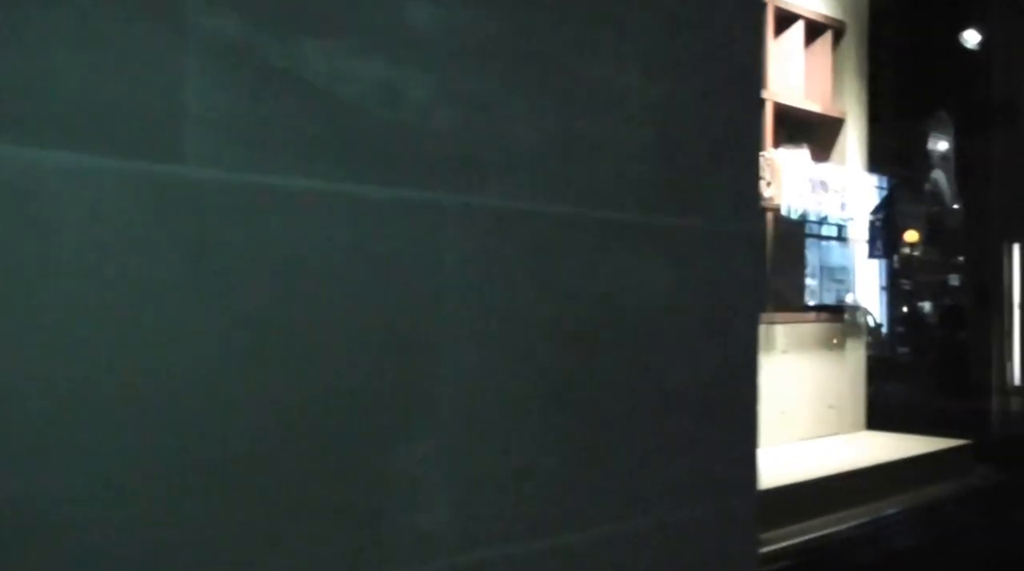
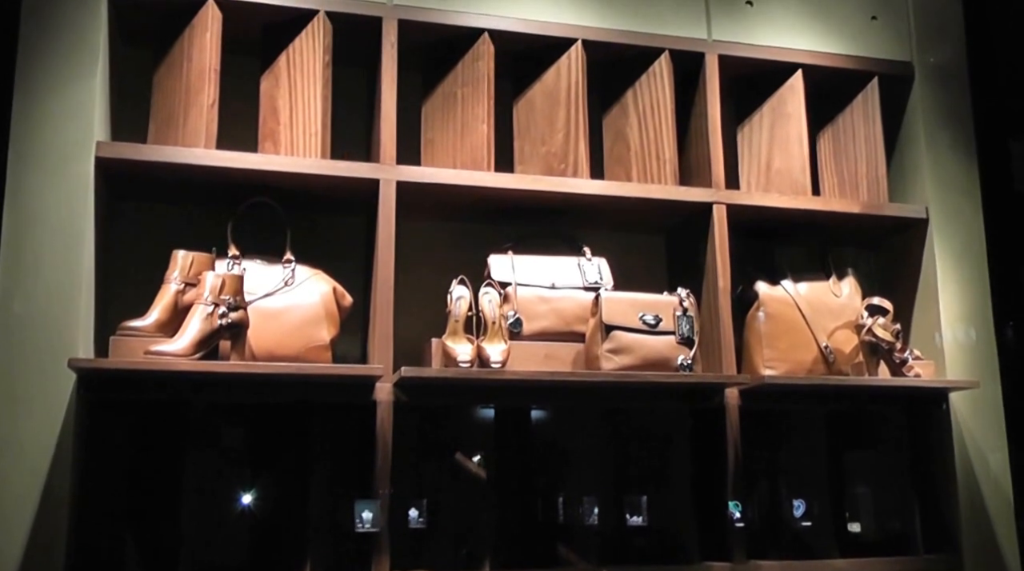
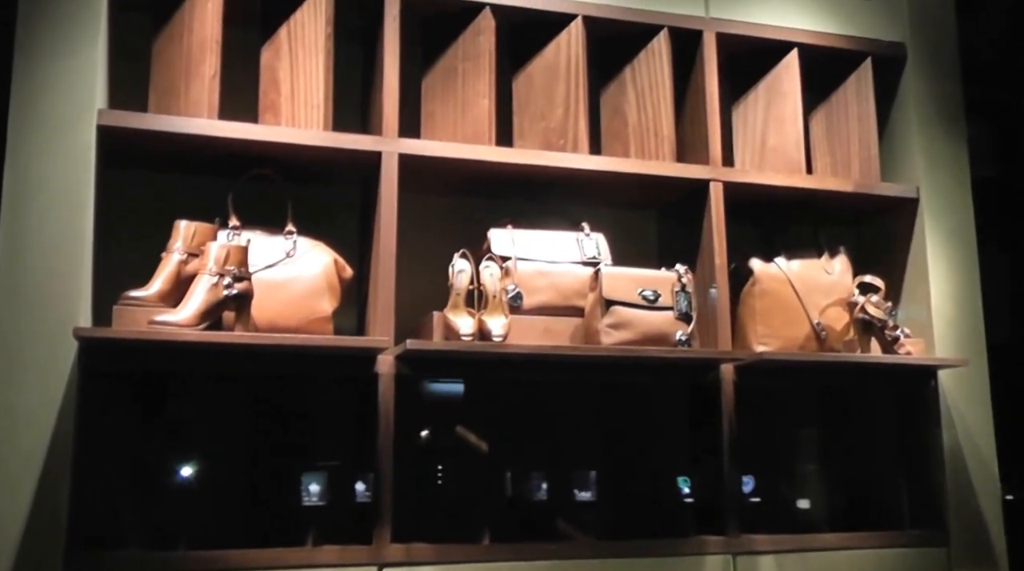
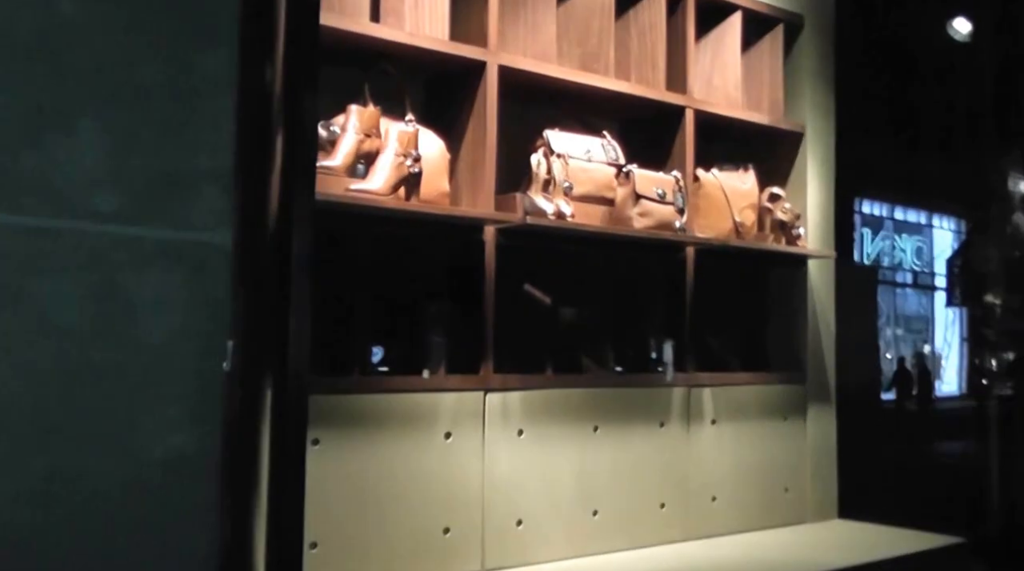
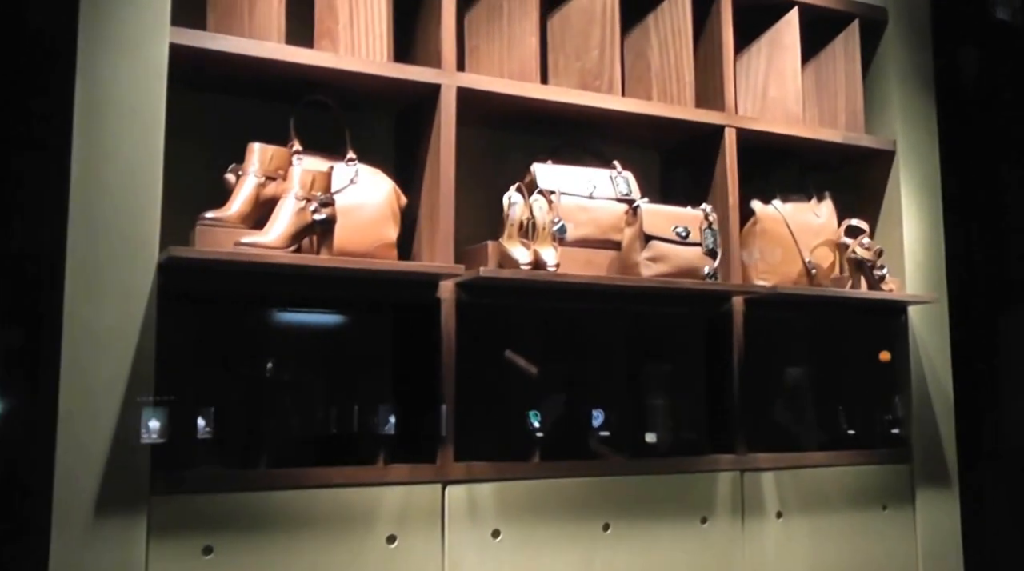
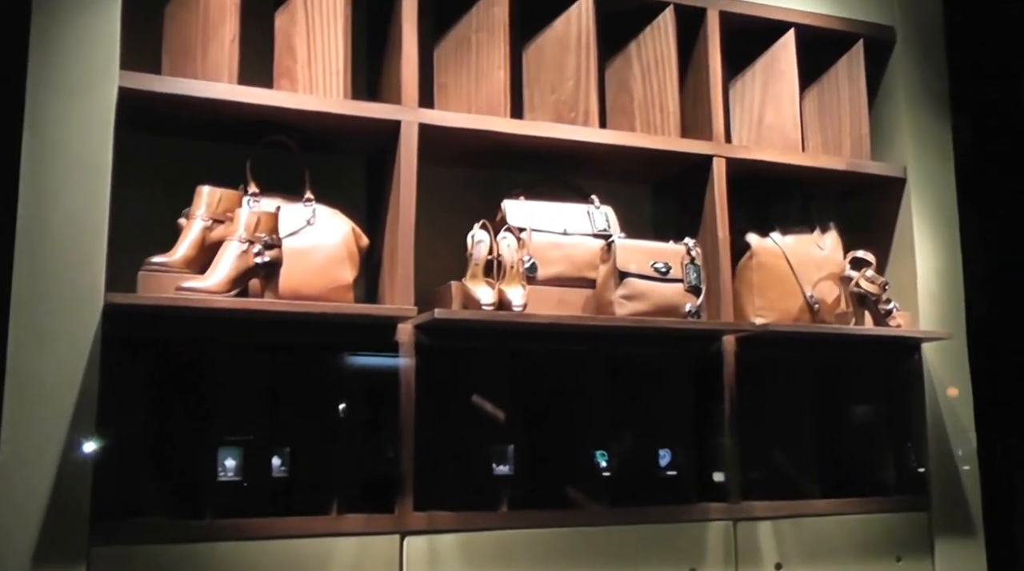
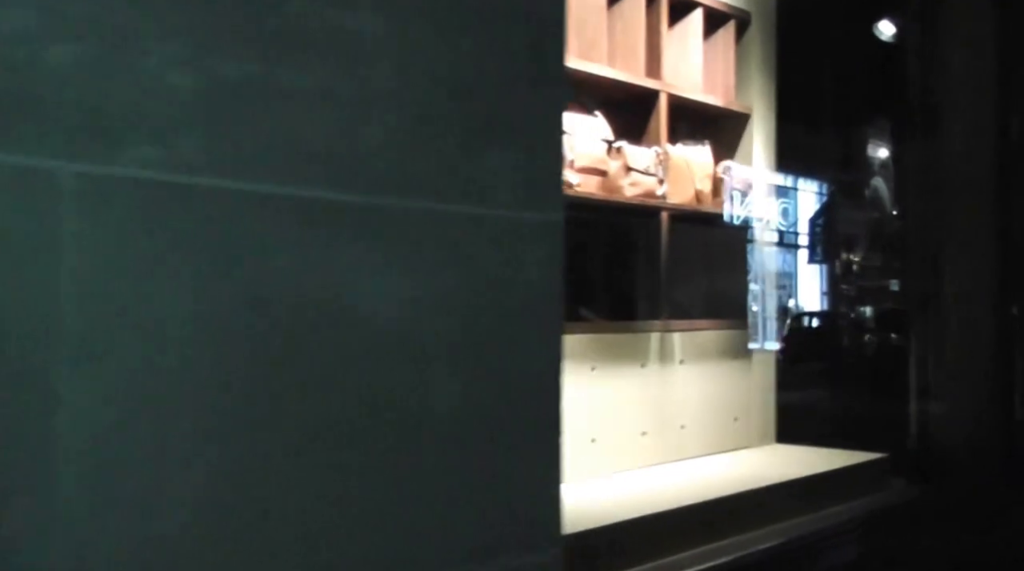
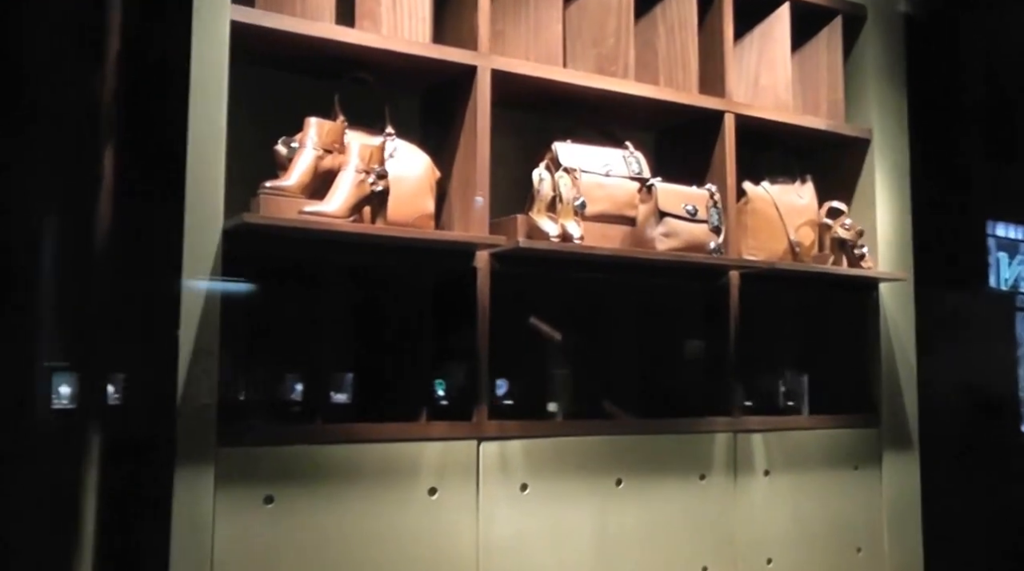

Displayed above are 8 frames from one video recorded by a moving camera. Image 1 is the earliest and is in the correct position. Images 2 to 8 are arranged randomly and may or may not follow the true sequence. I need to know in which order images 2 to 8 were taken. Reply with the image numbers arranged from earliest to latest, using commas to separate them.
7, 4, 8, 5, 6, 3, 2
